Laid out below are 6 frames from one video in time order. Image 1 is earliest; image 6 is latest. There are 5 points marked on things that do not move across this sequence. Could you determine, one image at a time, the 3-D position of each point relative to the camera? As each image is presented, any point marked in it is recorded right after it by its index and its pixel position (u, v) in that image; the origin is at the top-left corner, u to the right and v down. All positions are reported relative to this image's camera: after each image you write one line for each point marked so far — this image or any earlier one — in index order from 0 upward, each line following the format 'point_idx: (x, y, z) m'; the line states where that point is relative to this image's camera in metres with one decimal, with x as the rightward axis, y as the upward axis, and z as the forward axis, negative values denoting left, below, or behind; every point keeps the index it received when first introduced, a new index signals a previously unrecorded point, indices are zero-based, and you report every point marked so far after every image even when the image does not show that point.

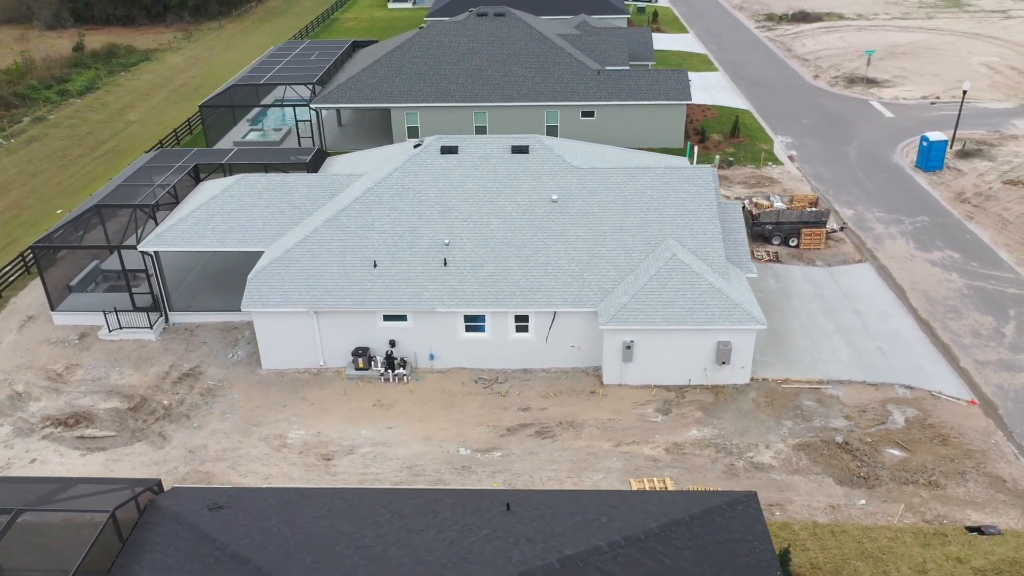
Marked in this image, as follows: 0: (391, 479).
0: (-2.6, -4.1, +17.7) m
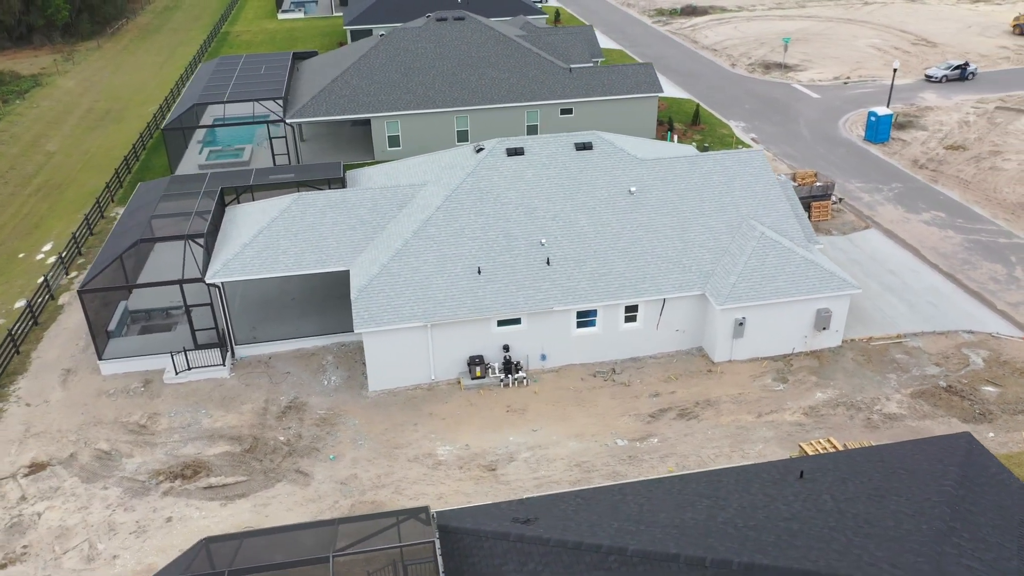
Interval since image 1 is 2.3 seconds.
0: (+1.2, -4.1, +17.8) m
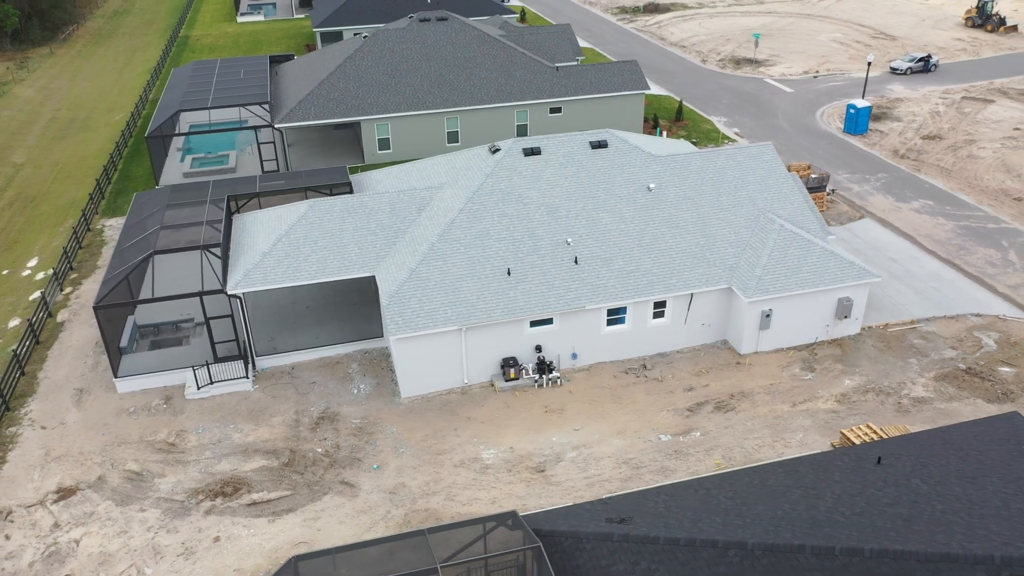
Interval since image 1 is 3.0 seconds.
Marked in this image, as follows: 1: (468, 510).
0: (+2.3, -4.1, +17.8) m
1: (-0.9, -4.6, +17.1) m
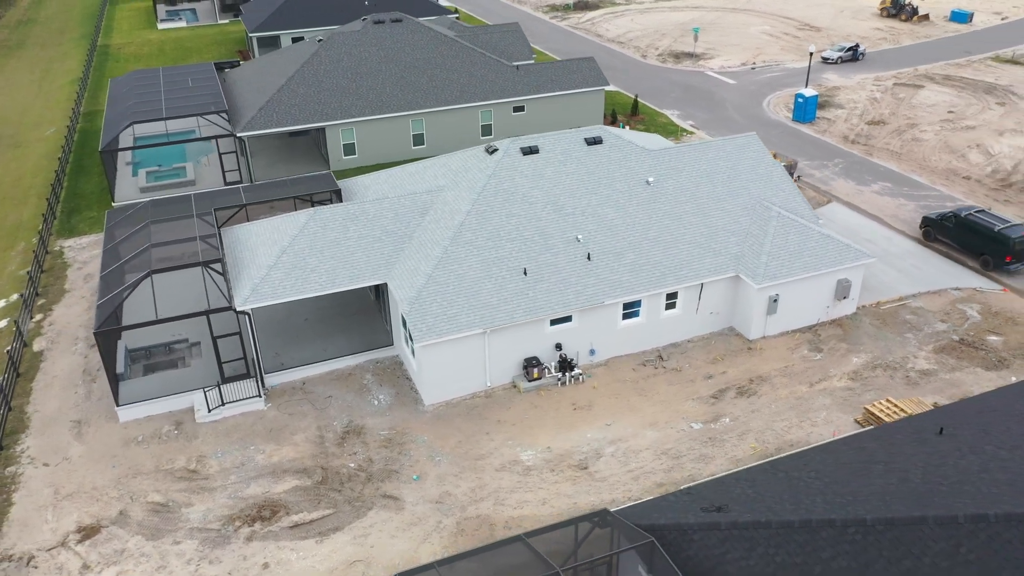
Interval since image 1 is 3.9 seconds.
0: (+3.2, -3.9, +18.0) m
1: (+0.2, -4.6, +17.0) m
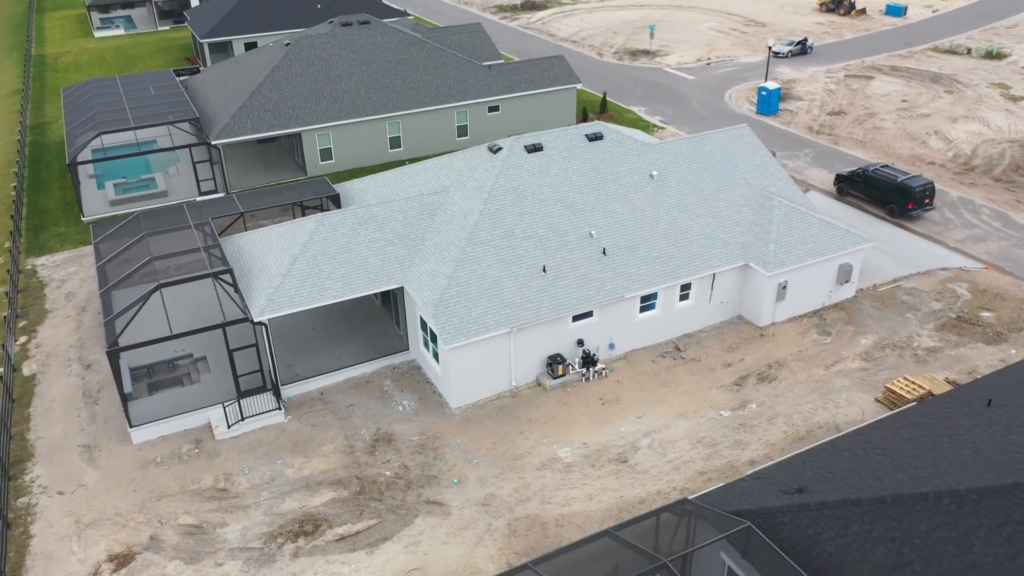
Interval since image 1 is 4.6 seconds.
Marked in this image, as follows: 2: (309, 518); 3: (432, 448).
0: (+4.1, -3.7, +18.2) m
1: (+1.2, -4.5, +16.9) m
2: (-4.2, -4.7, +17.1) m
3: (-1.8, -3.6, +18.7) m
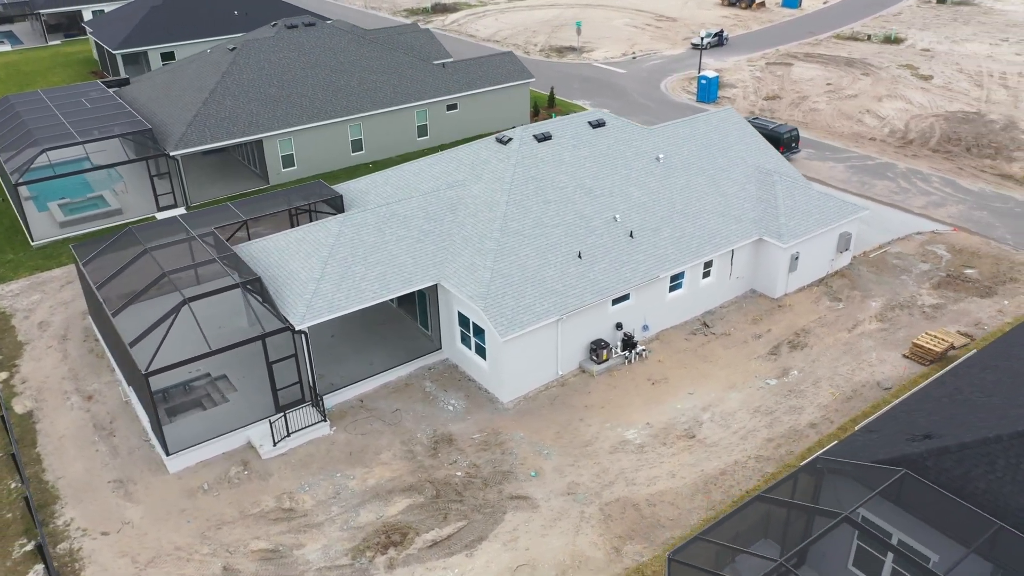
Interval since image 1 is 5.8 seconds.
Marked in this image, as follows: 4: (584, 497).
0: (+5.6, -3.1, +18.5) m
1: (+2.9, -4.1, +16.8) m
2: (-2.4, -4.7, +16.2) m
3: (-0.3, -3.4, +18.2) m
4: (+1.4, -4.2, +16.7) m
